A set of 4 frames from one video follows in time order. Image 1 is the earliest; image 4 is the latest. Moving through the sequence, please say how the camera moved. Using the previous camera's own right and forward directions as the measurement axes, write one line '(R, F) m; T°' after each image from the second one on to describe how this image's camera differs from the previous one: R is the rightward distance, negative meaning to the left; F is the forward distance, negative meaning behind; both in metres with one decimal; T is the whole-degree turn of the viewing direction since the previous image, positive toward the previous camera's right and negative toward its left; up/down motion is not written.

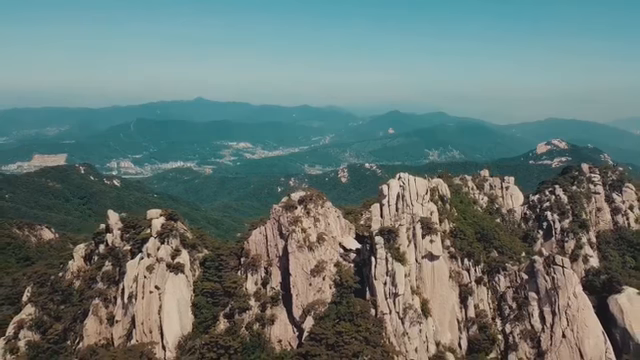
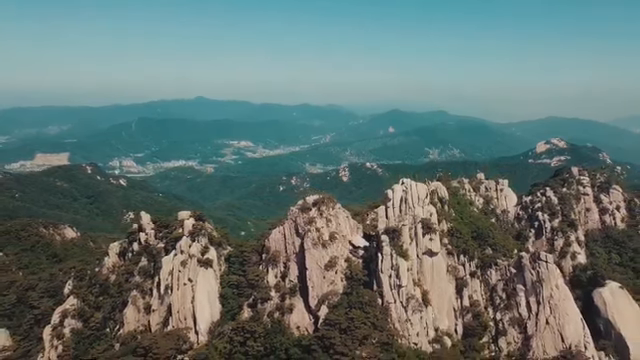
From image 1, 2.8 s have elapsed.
(-0.9, -4.3) m; 0°
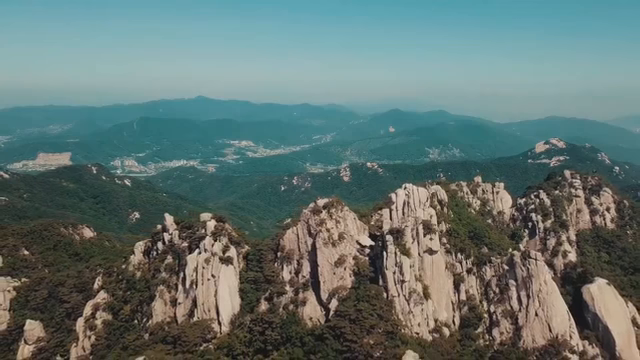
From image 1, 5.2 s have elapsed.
(-0.8, -3.7) m; 0°
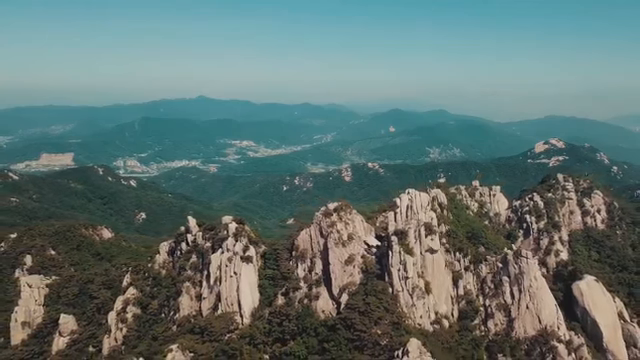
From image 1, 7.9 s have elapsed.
(-0.9, -4.2) m; 0°
